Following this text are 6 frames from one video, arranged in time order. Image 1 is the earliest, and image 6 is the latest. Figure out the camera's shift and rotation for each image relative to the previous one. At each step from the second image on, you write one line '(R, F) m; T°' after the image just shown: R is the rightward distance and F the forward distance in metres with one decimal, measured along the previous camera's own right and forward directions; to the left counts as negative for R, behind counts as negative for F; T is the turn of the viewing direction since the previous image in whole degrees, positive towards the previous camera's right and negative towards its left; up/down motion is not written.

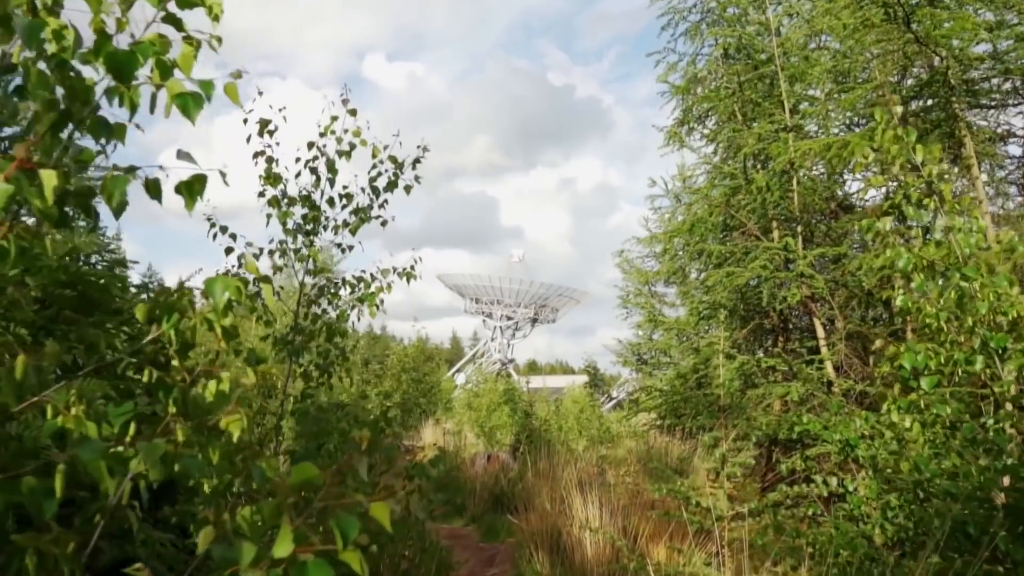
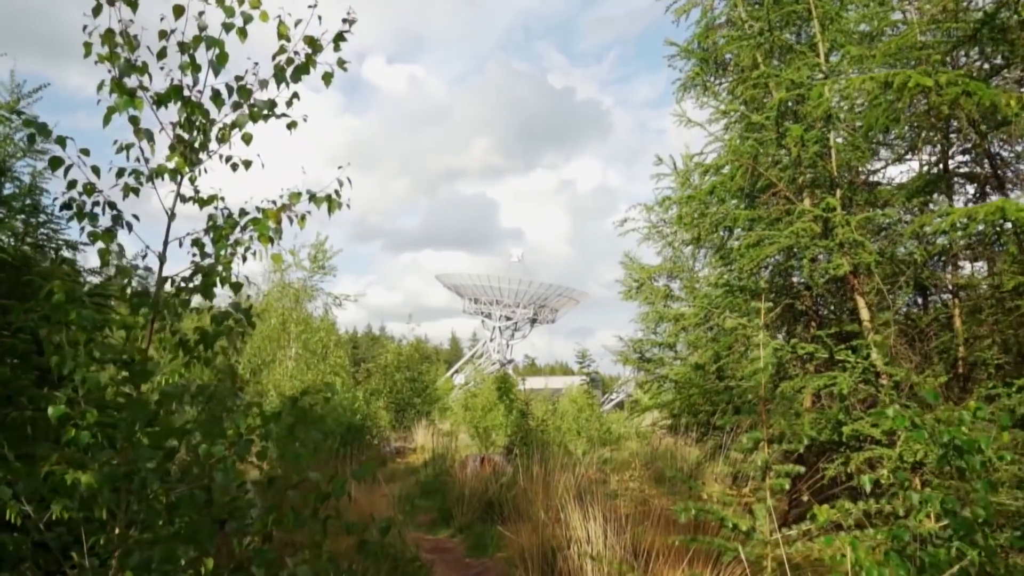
(+0.1, +1.1) m; 0°
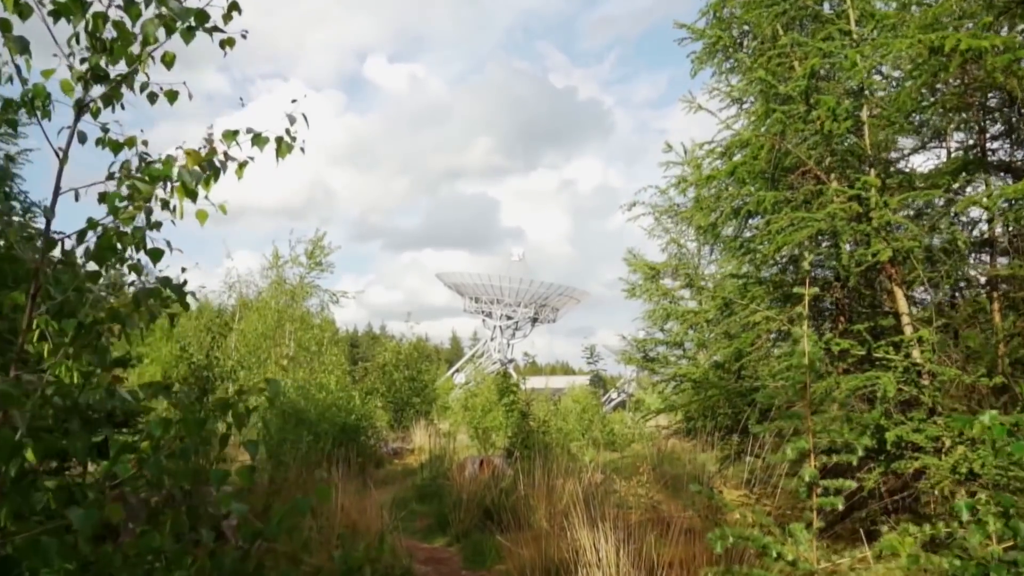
(0.0, +0.6) m; 0°
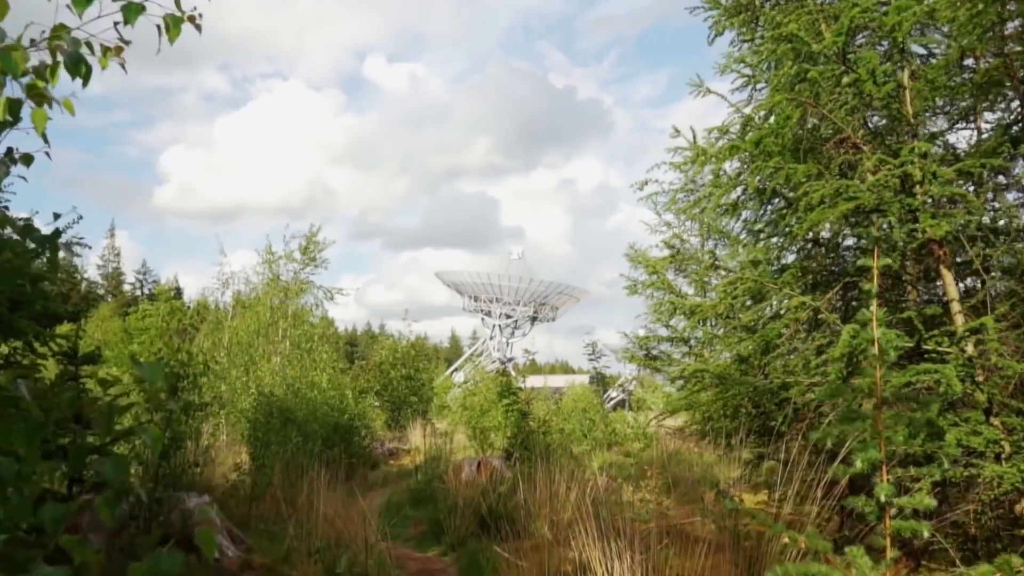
(0.0, +0.6) m; 0°
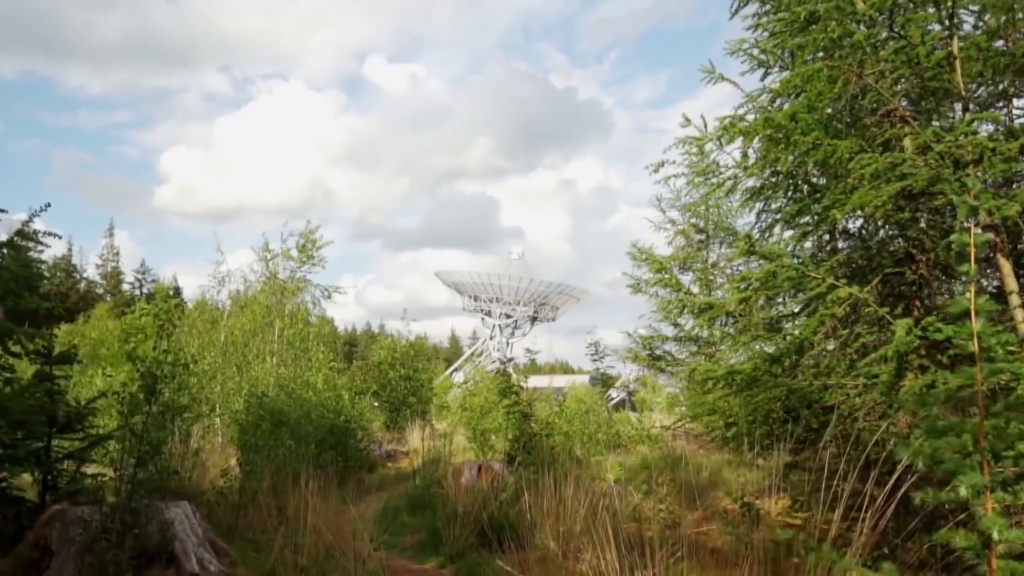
(0.0, +0.5) m; 0°
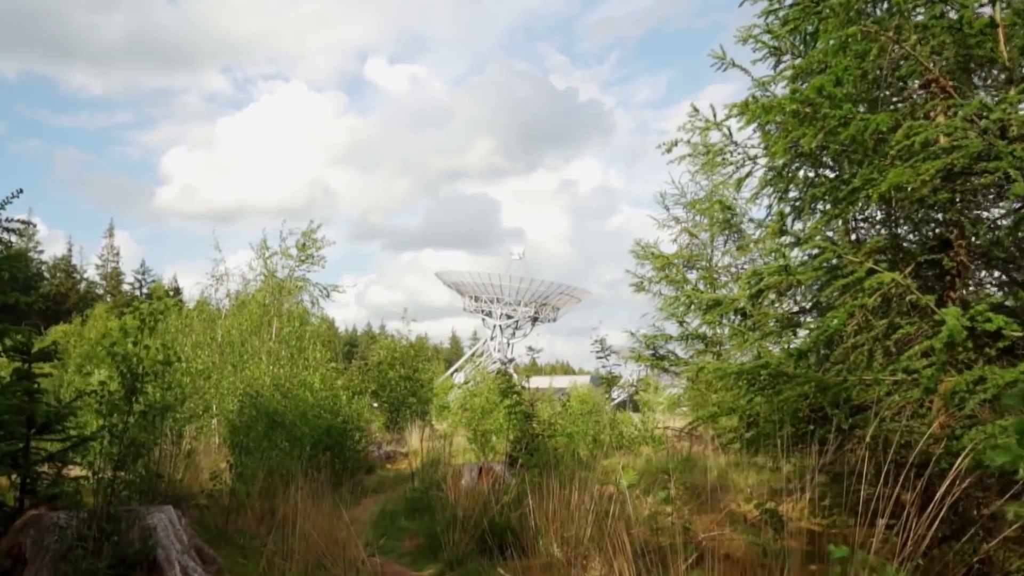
(0.0, +0.4) m; 0°
